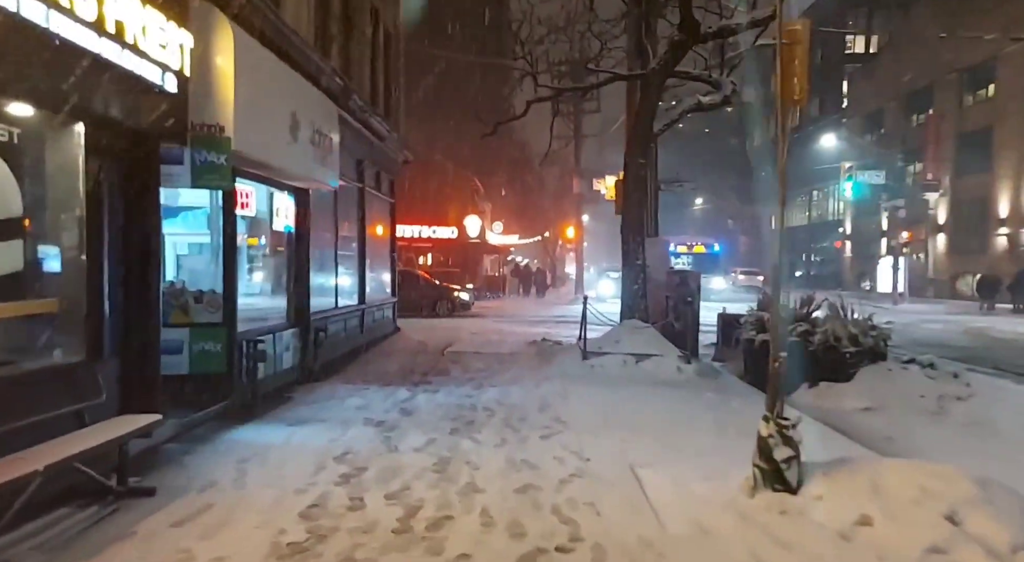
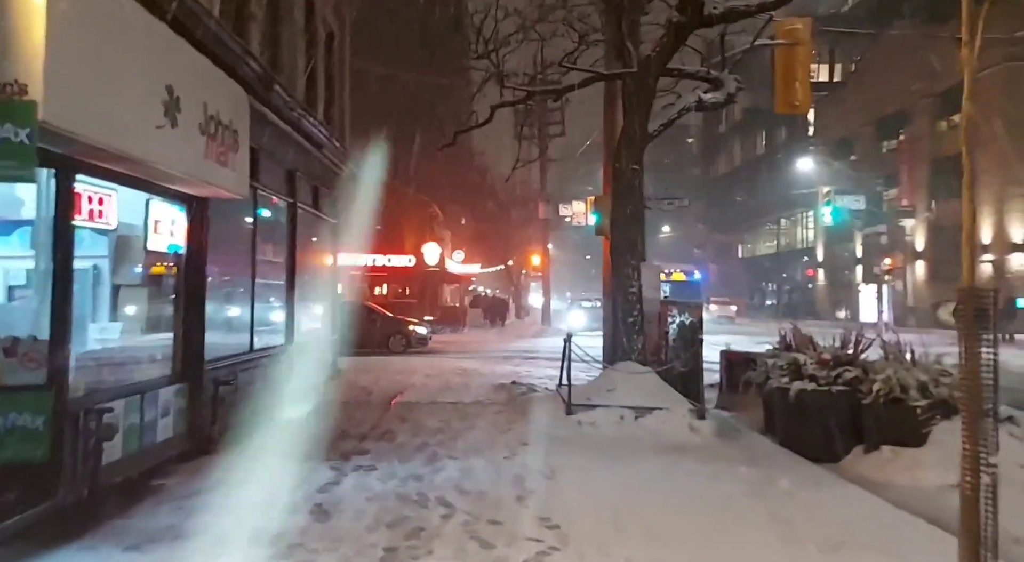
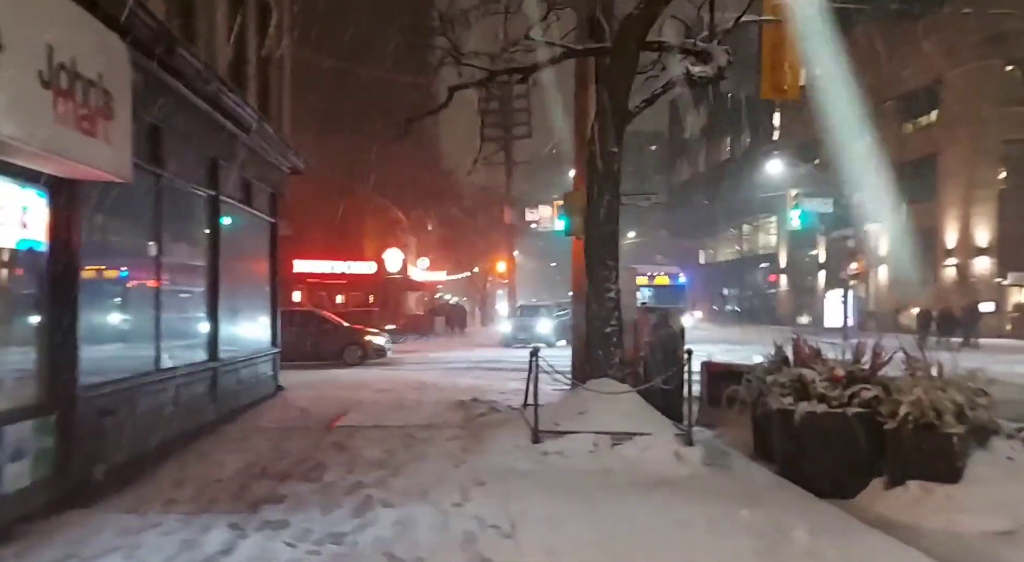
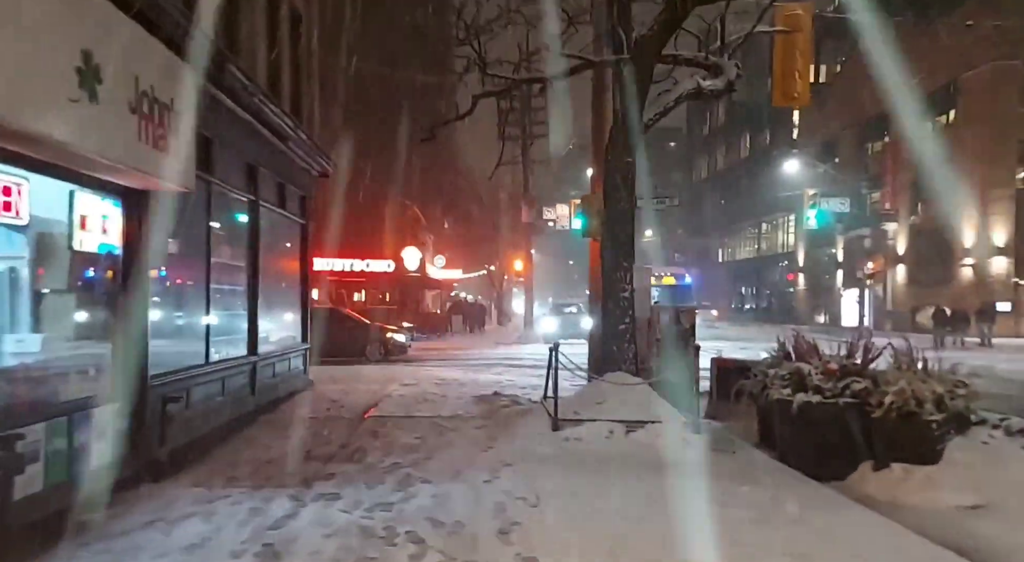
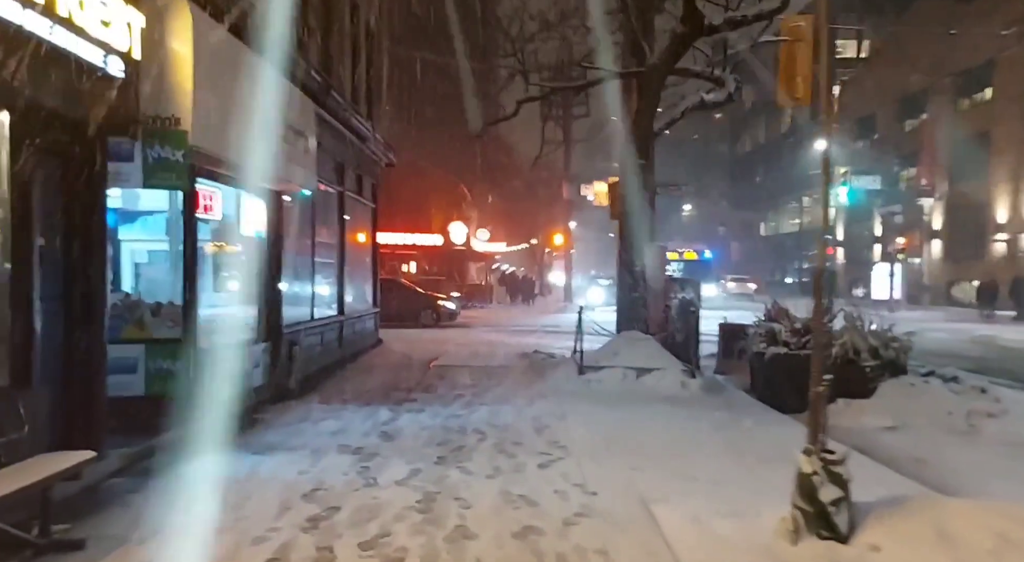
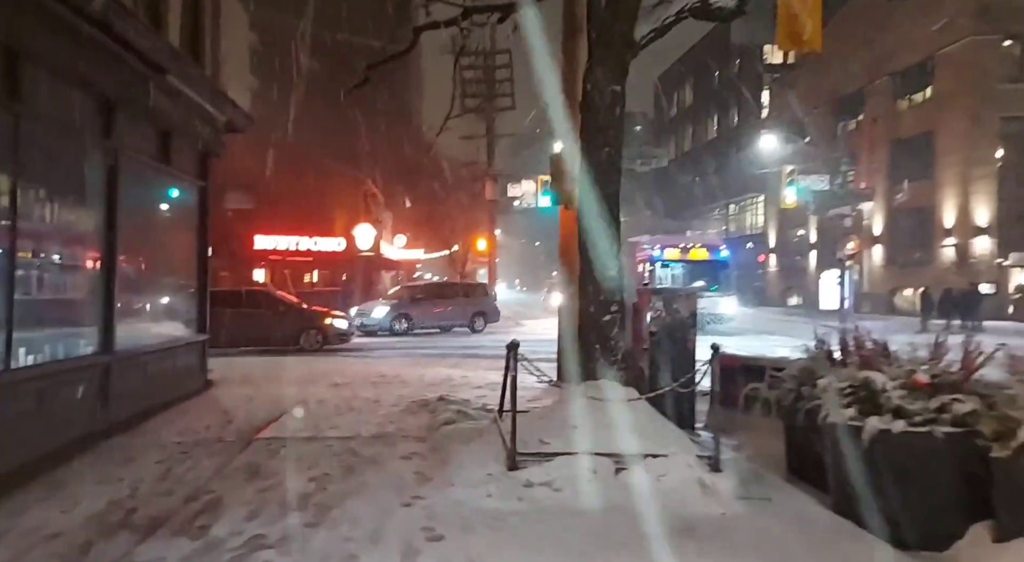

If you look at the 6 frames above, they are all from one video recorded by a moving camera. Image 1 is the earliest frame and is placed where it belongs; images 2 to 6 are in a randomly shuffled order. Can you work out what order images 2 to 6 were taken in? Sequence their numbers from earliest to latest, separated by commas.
5, 2, 4, 3, 6
